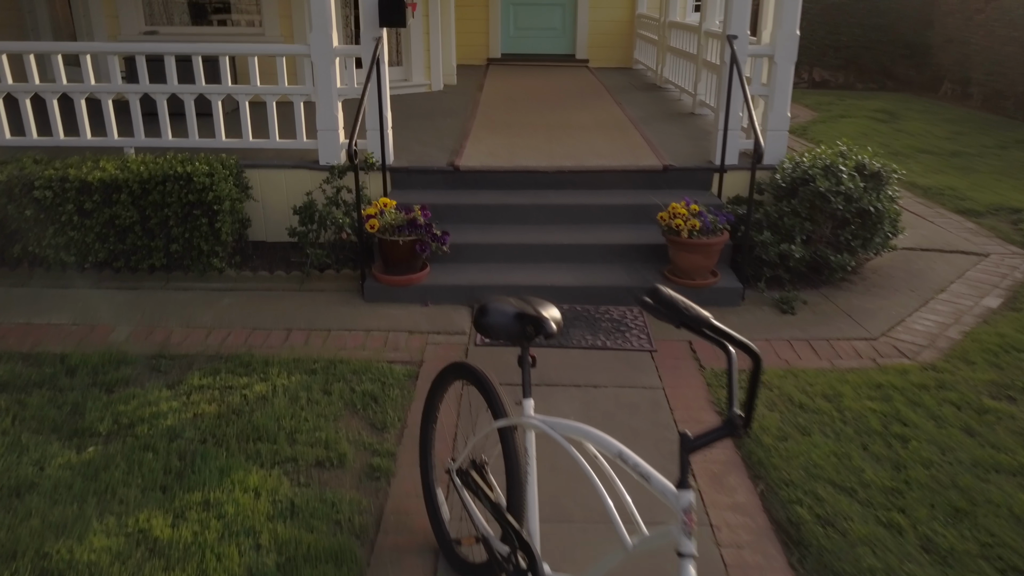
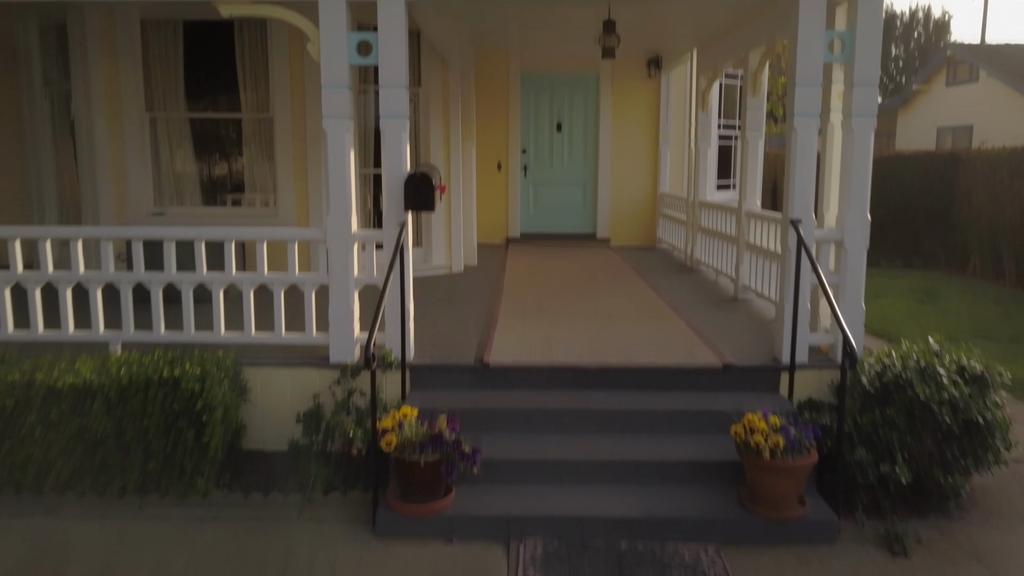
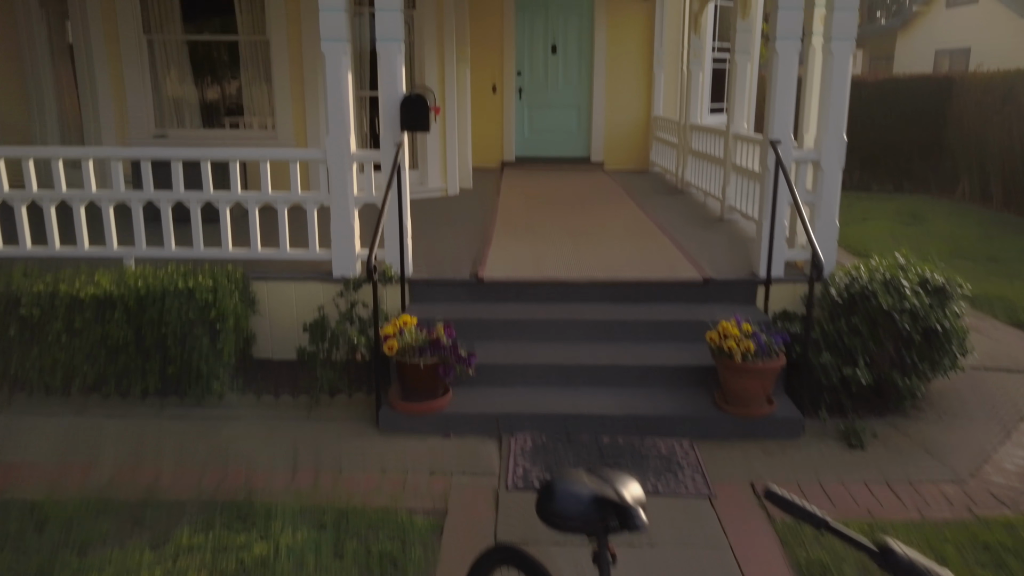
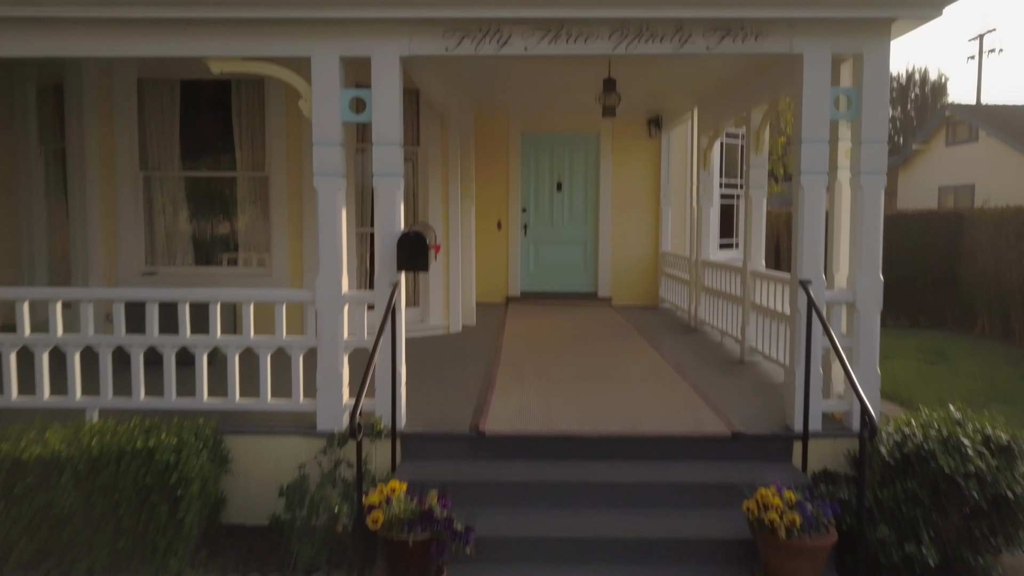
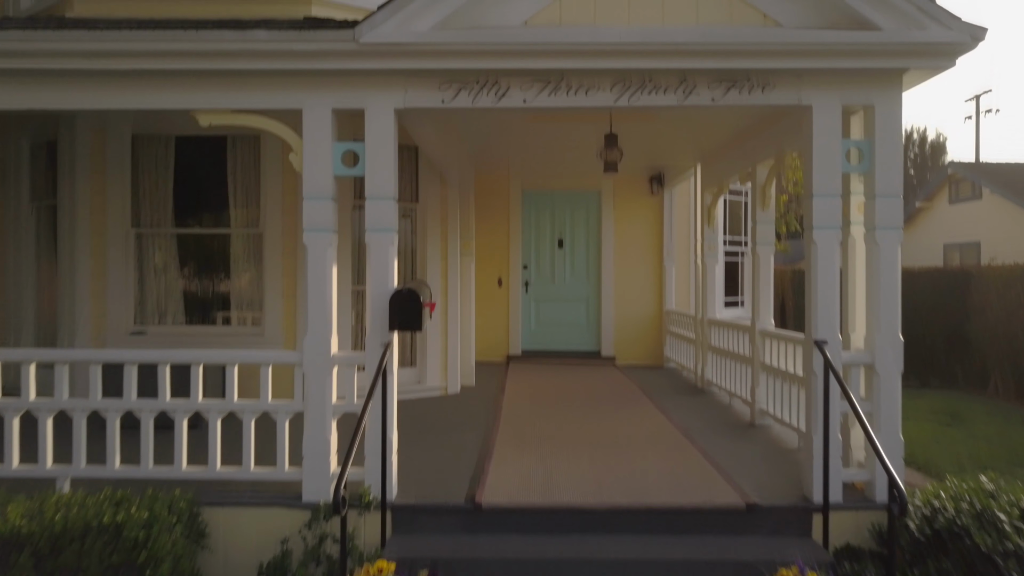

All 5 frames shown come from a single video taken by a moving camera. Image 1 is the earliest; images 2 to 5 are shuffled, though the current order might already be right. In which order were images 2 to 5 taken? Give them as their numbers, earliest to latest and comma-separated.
3, 2, 4, 5
